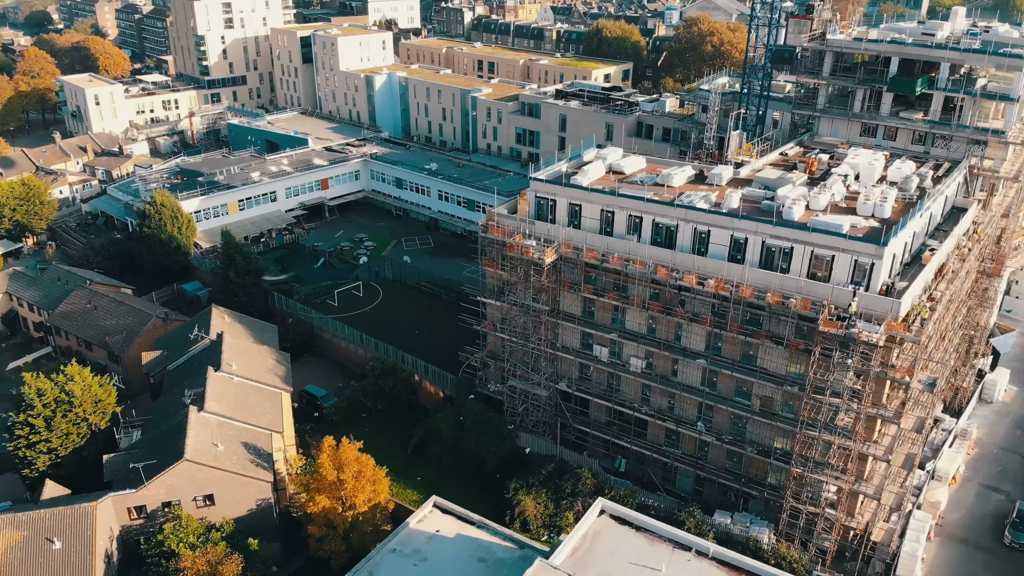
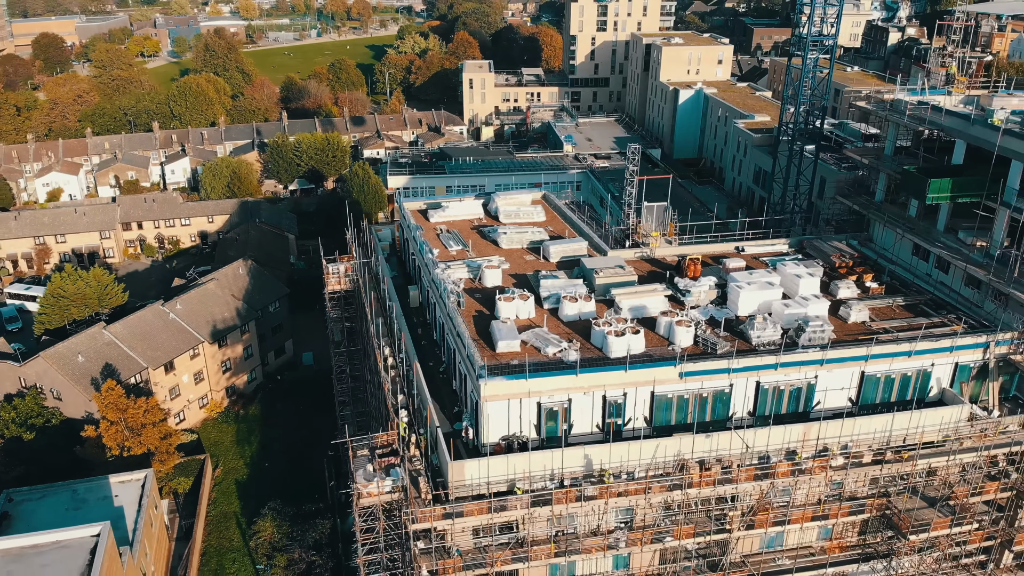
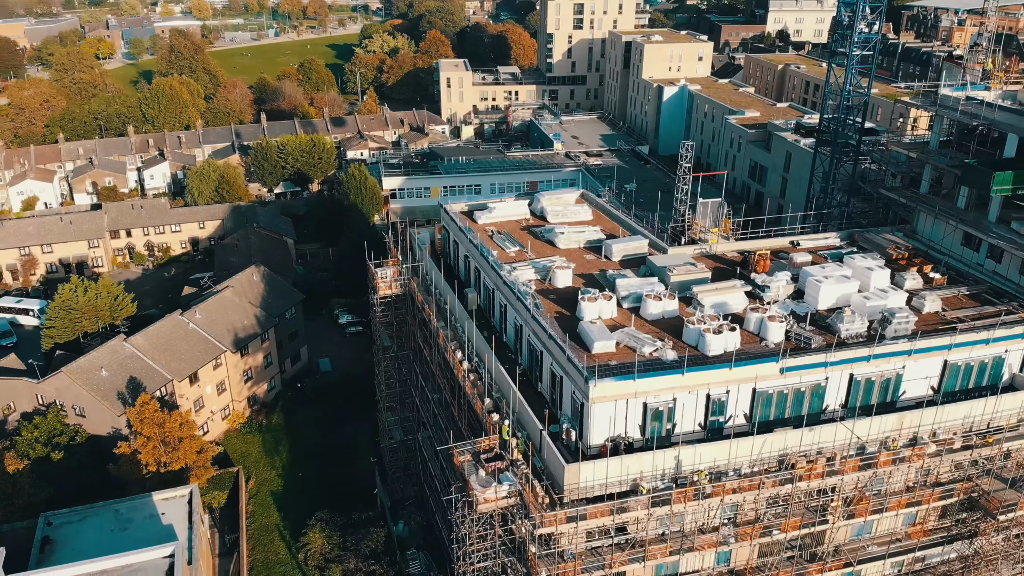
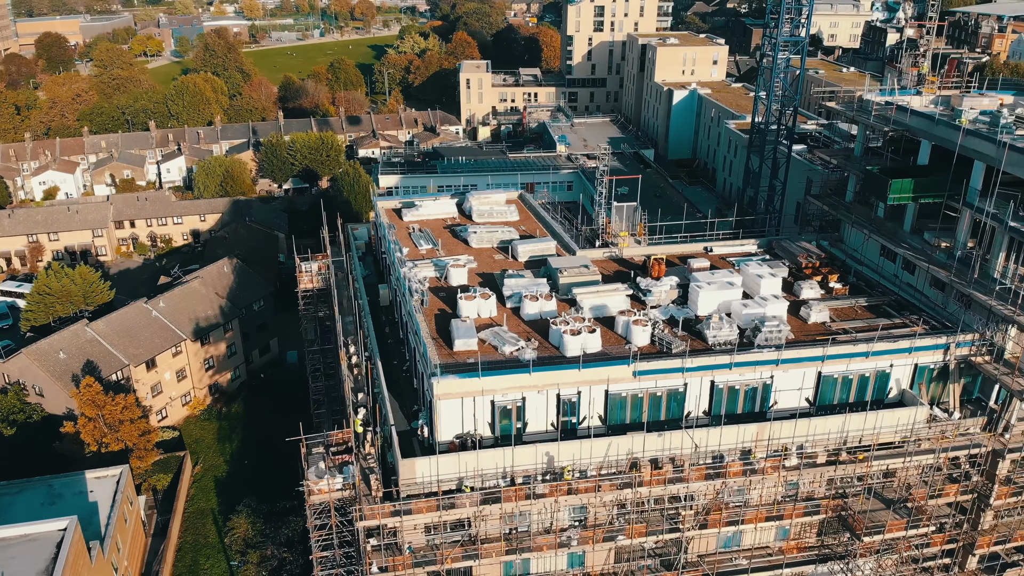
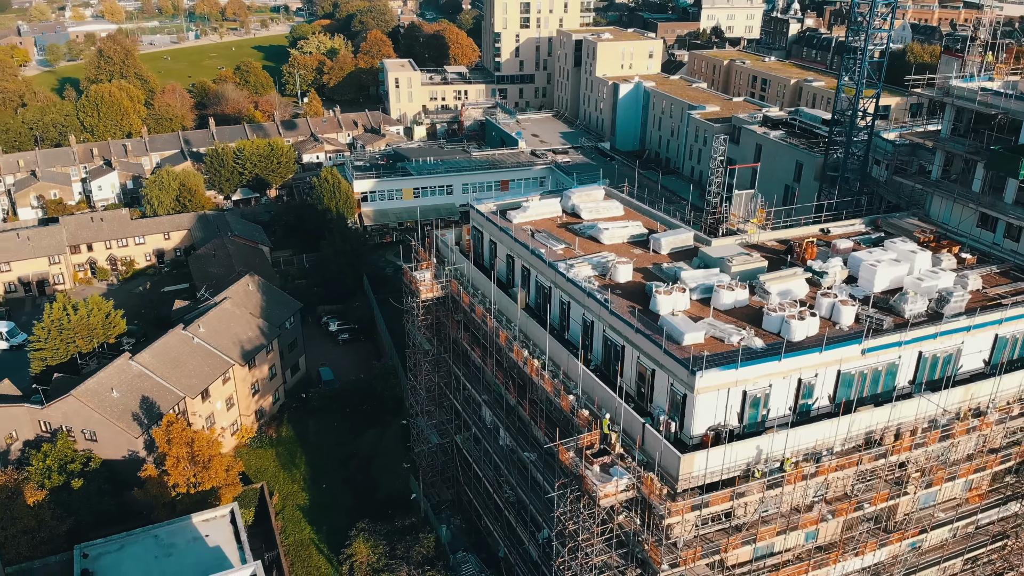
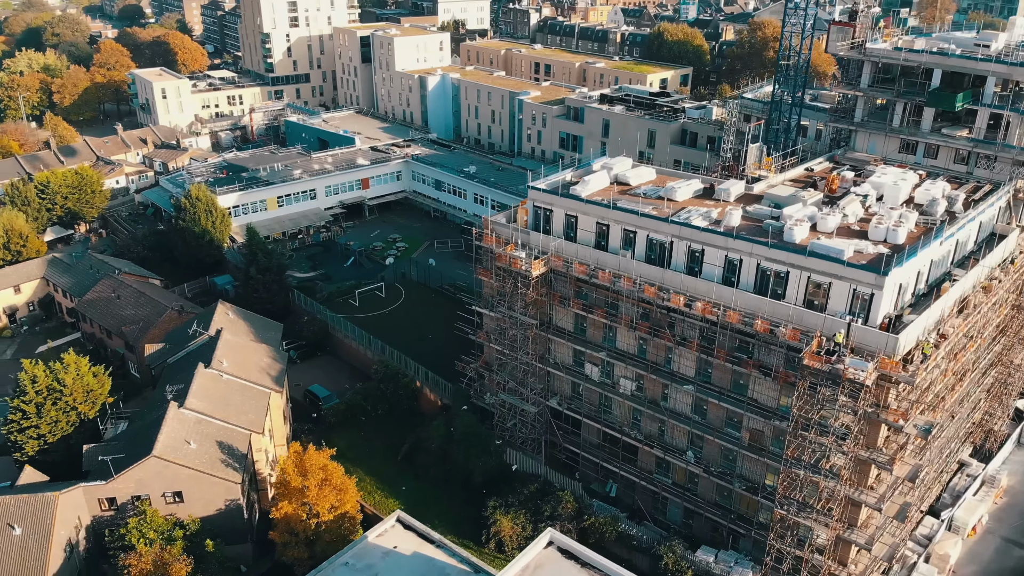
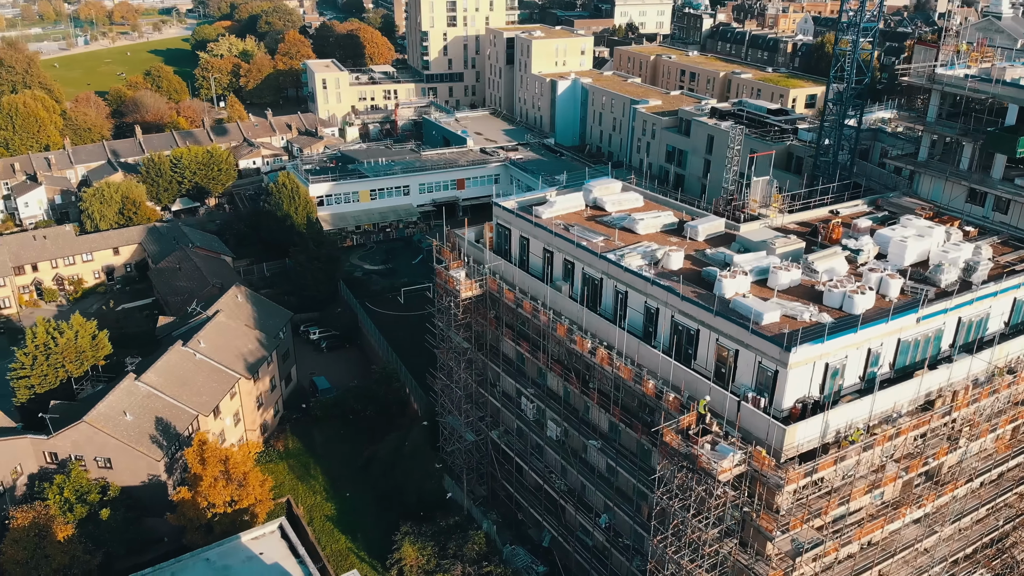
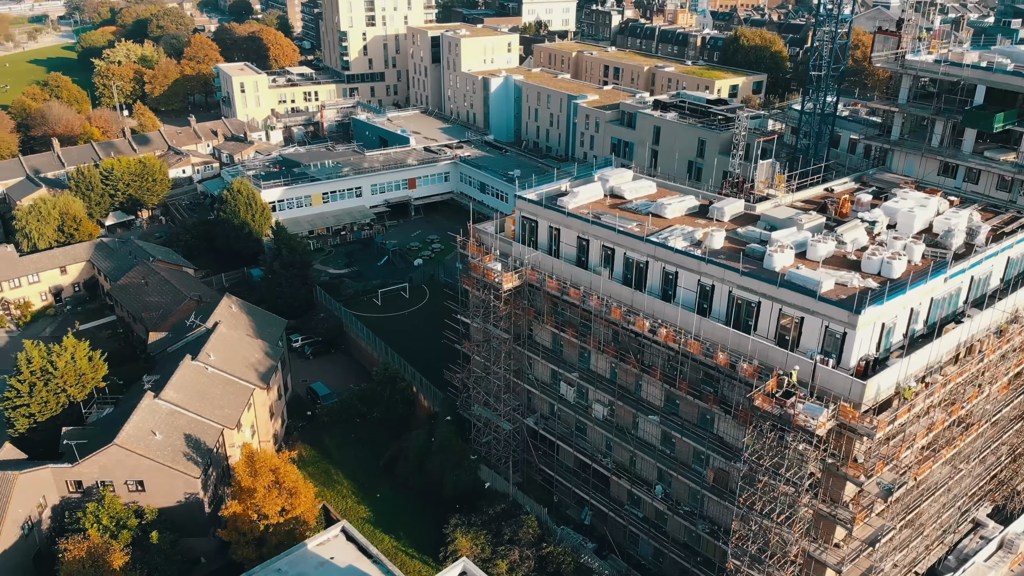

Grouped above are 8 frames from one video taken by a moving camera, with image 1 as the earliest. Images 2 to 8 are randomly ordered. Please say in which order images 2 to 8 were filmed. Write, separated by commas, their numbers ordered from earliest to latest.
6, 8, 7, 5, 3, 2, 4
